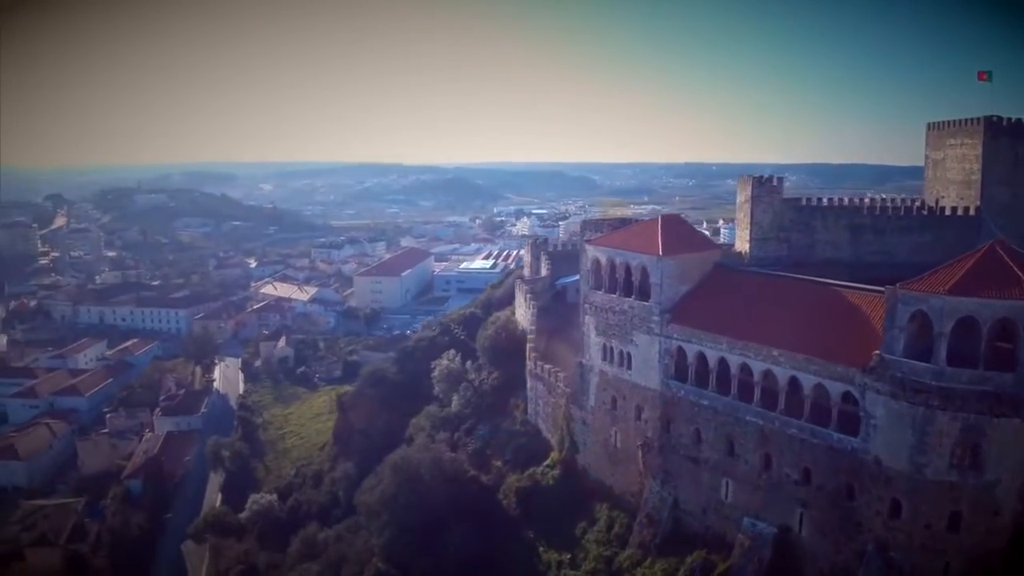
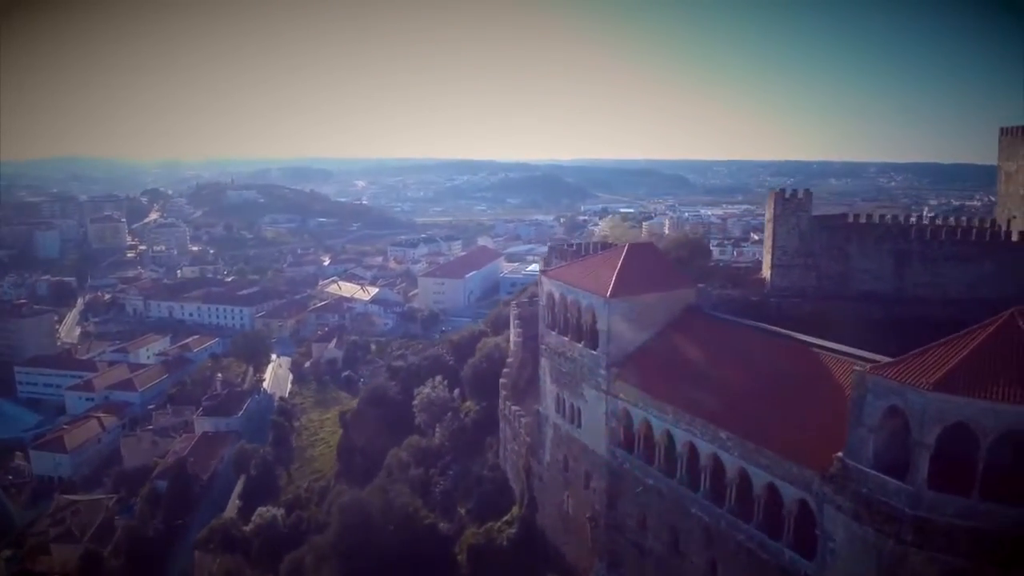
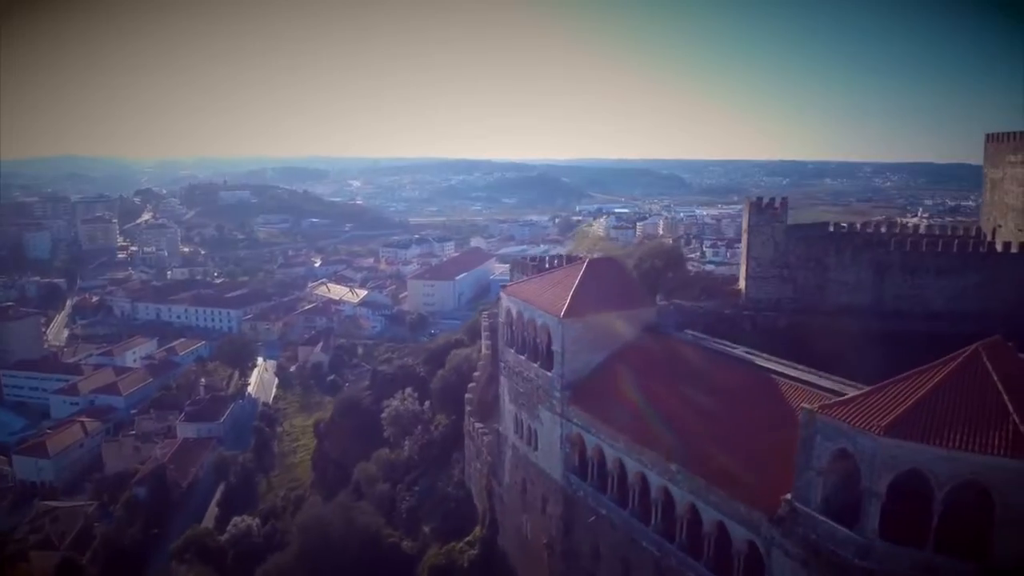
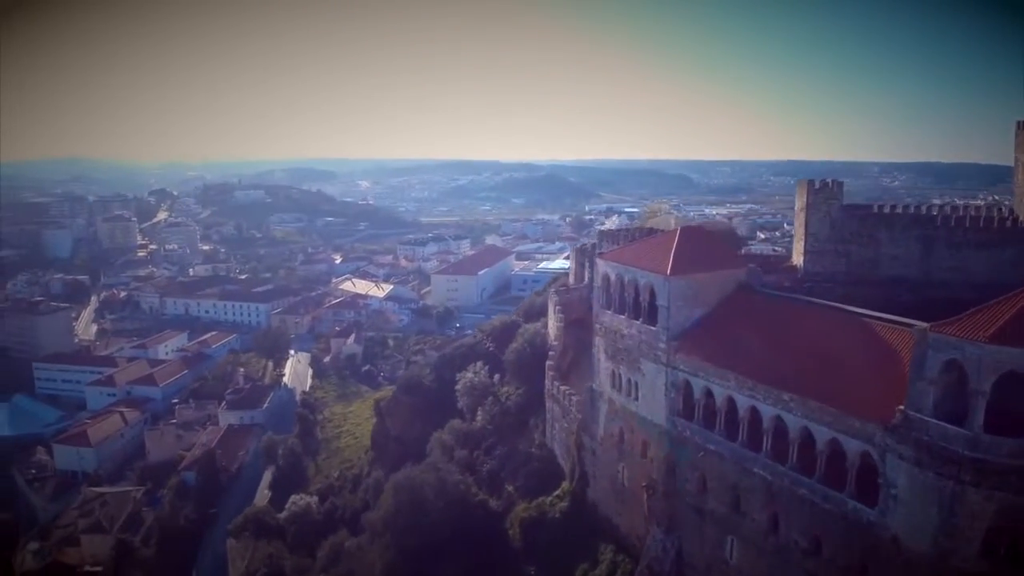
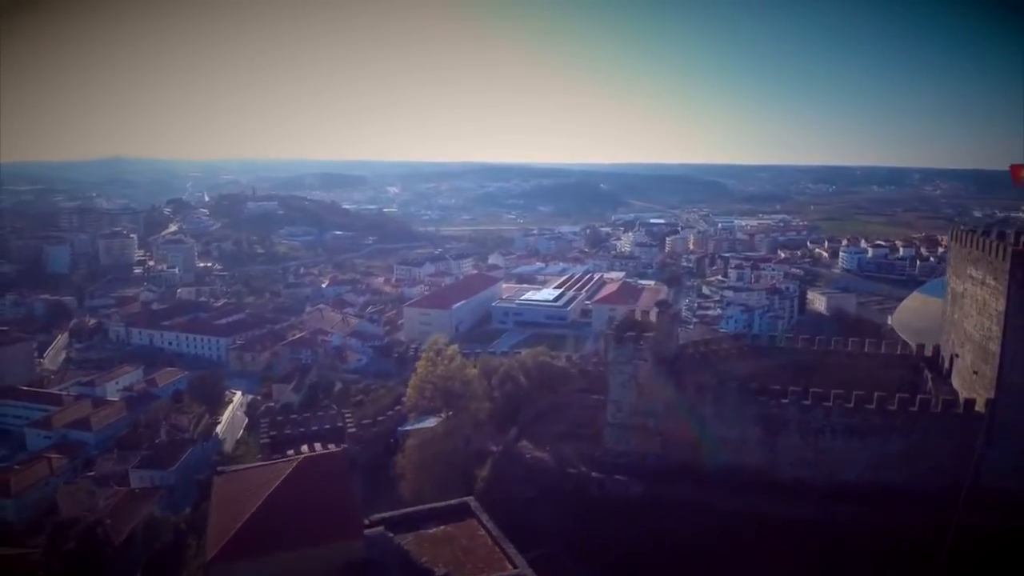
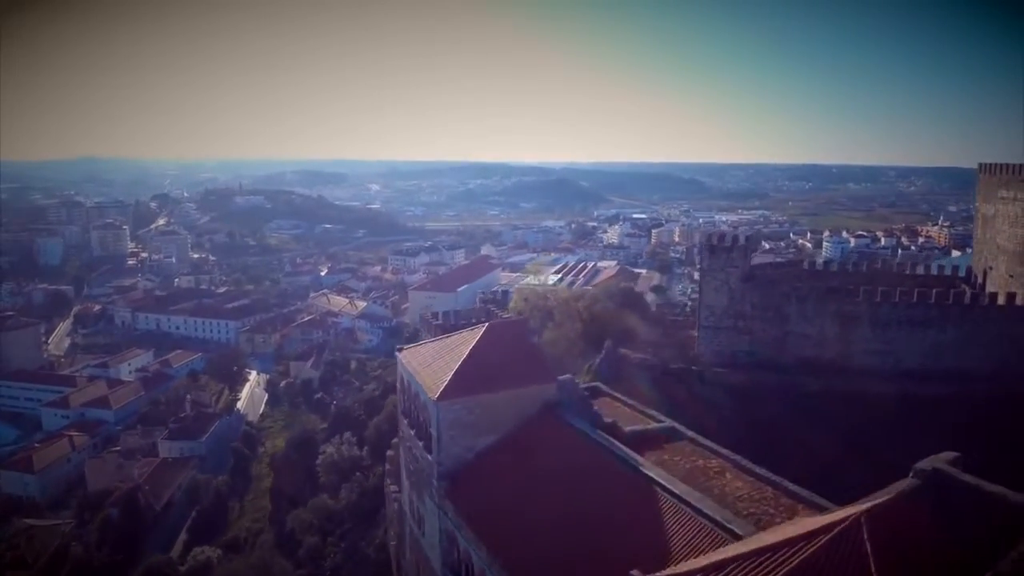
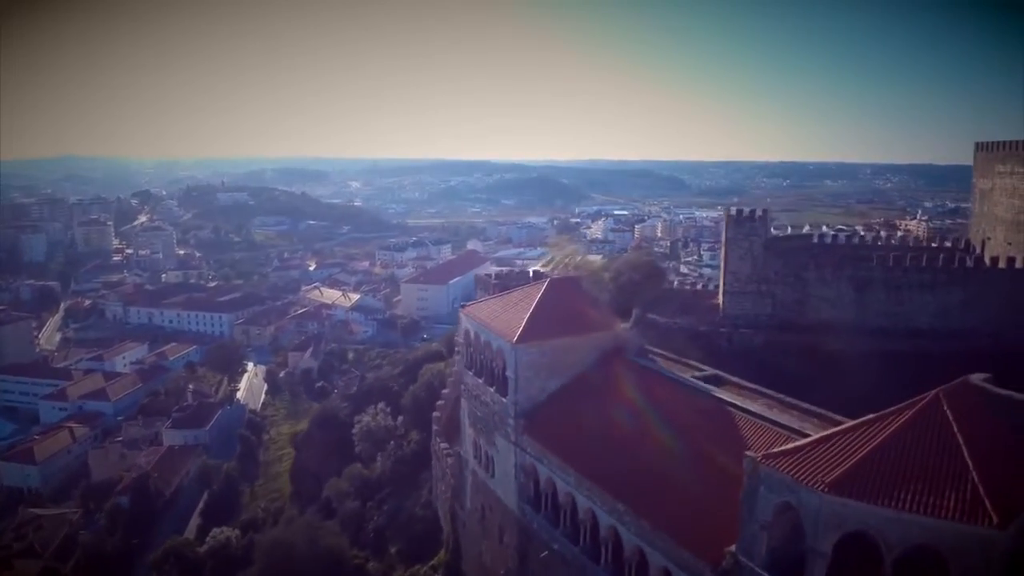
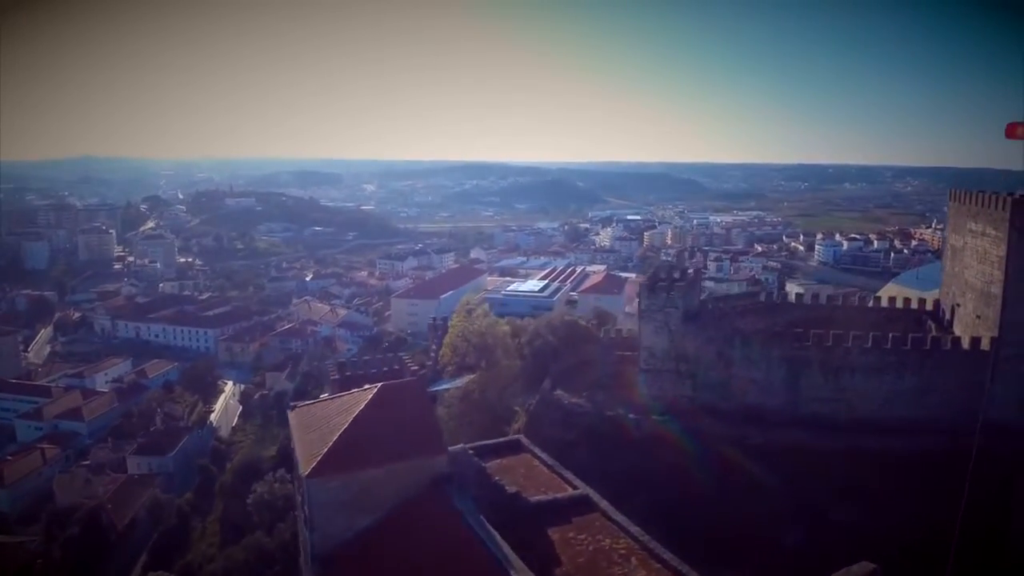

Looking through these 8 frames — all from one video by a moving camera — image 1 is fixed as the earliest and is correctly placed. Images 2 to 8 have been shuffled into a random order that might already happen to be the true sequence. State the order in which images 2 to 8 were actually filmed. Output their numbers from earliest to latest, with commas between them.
4, 2, 3, 7, 6, 8, 5
